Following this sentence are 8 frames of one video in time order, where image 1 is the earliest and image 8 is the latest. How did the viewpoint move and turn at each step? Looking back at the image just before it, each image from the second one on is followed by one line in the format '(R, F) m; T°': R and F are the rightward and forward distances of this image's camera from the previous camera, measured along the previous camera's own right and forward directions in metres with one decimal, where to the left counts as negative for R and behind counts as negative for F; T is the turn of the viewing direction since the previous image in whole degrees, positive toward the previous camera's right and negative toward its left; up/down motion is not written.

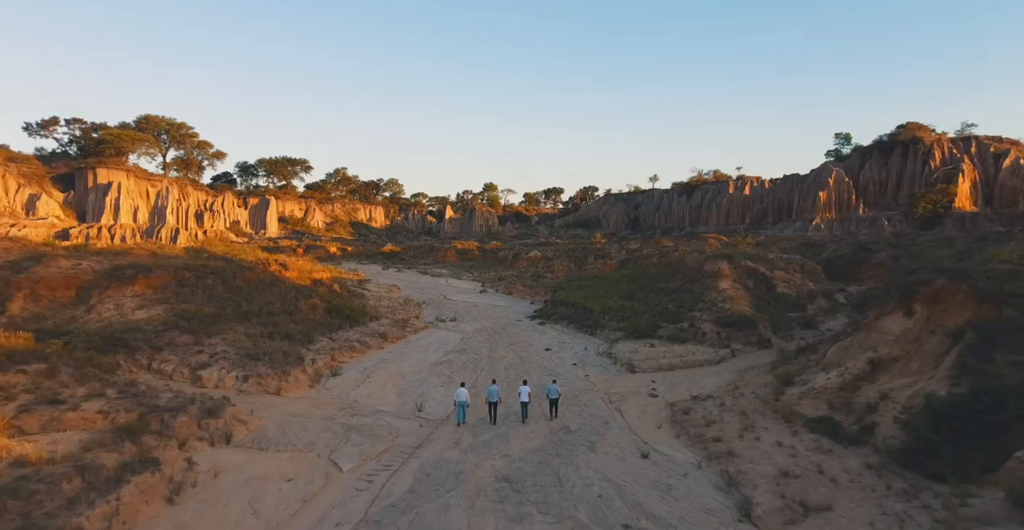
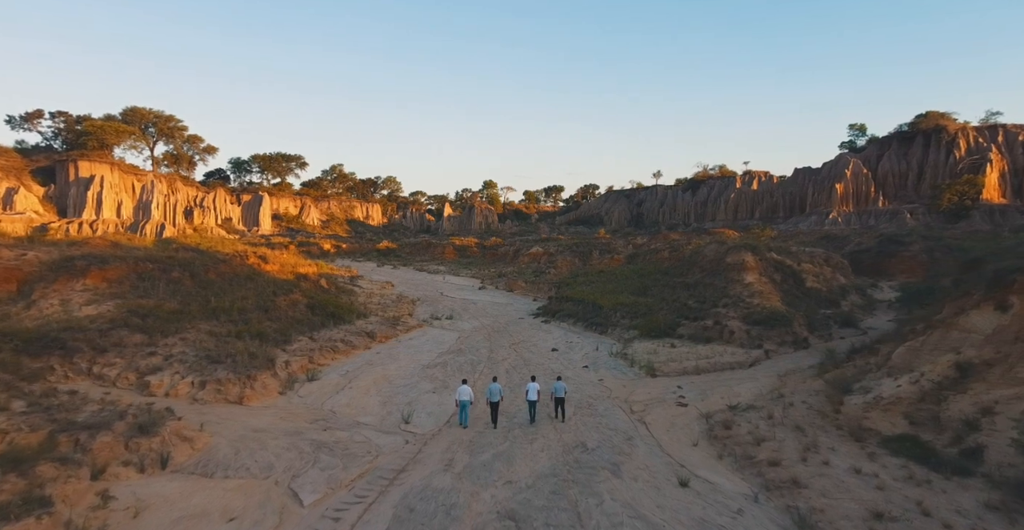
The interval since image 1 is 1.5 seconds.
(-0.1, +2.8) m; 0°
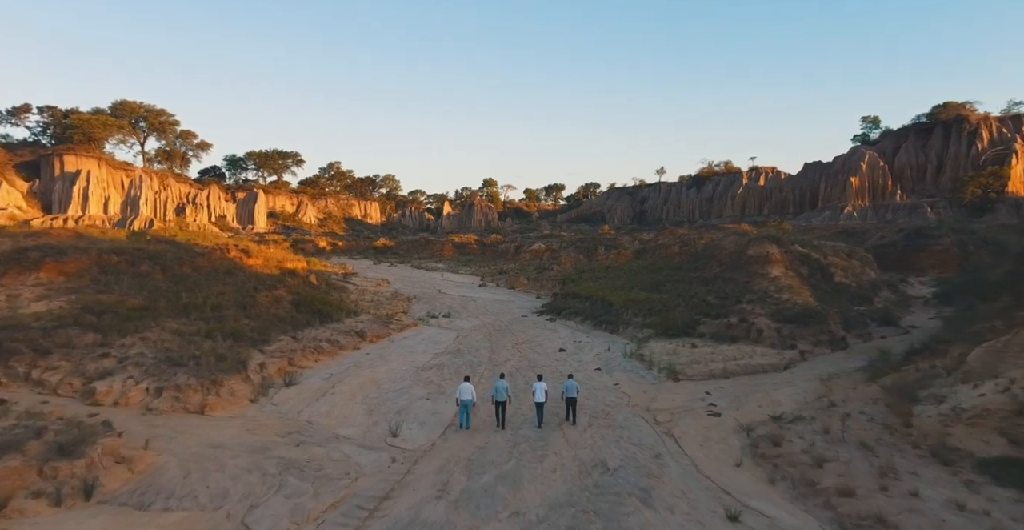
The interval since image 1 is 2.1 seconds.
(-0.1, +2.2) m; 0°
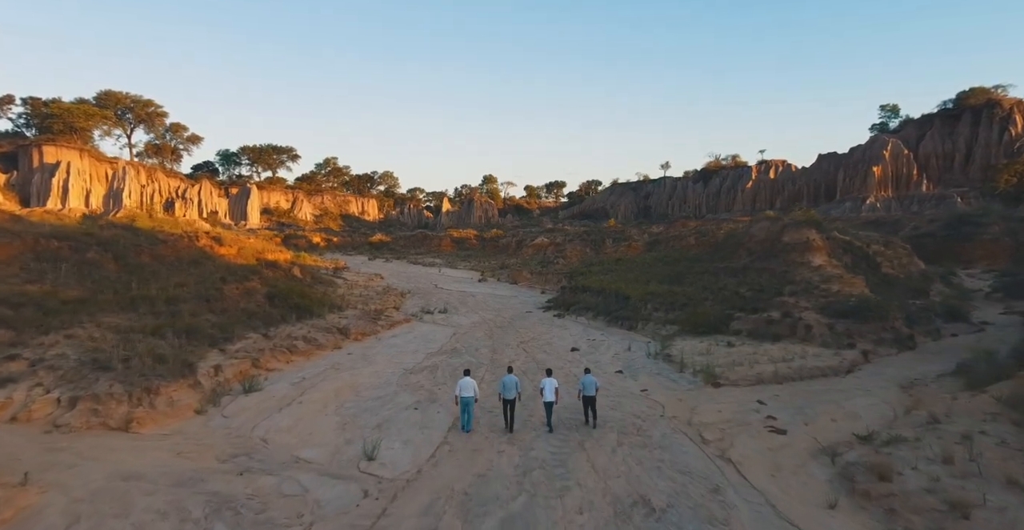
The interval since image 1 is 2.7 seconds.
(-0.2, +2.9) m; 0°
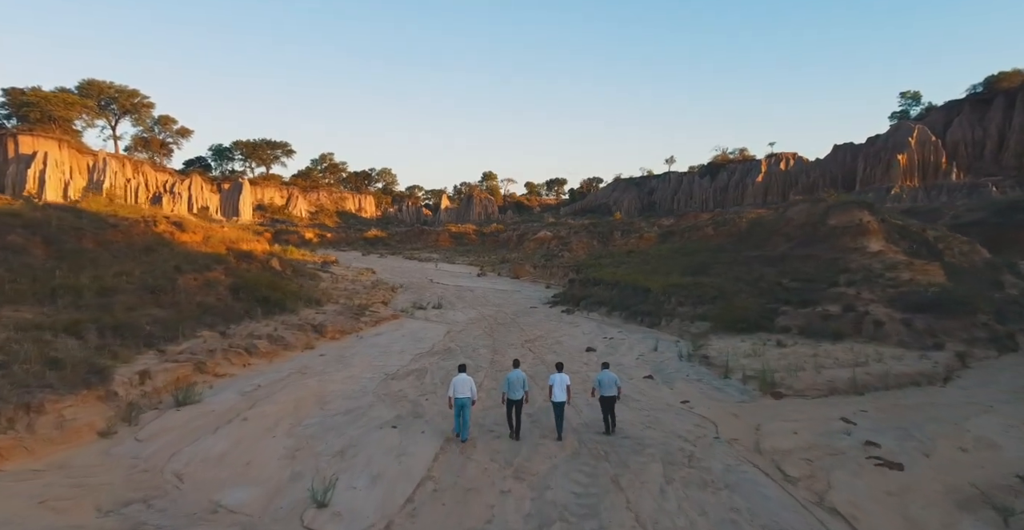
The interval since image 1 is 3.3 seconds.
(-0.1, +3.0) m; 0°
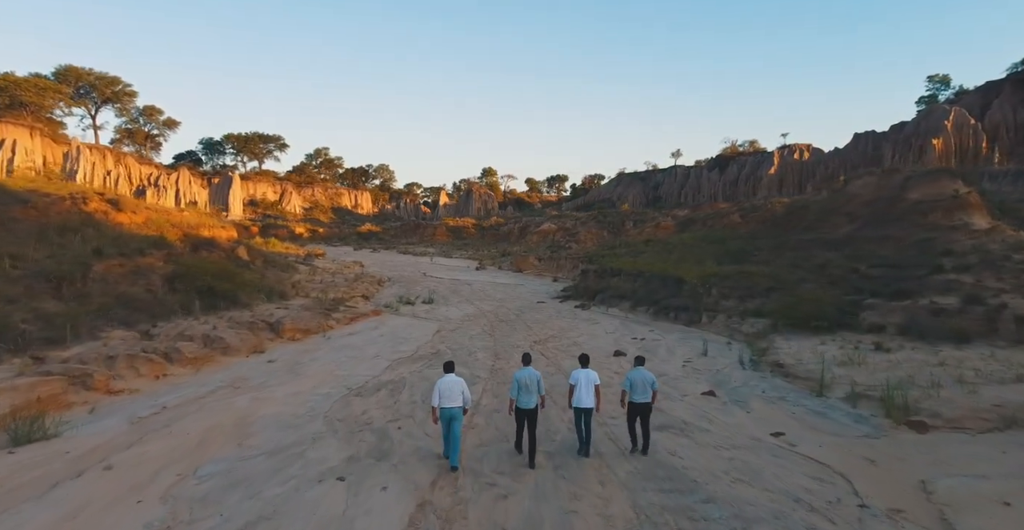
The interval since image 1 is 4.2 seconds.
(-0.2, +3.7) m; 0°
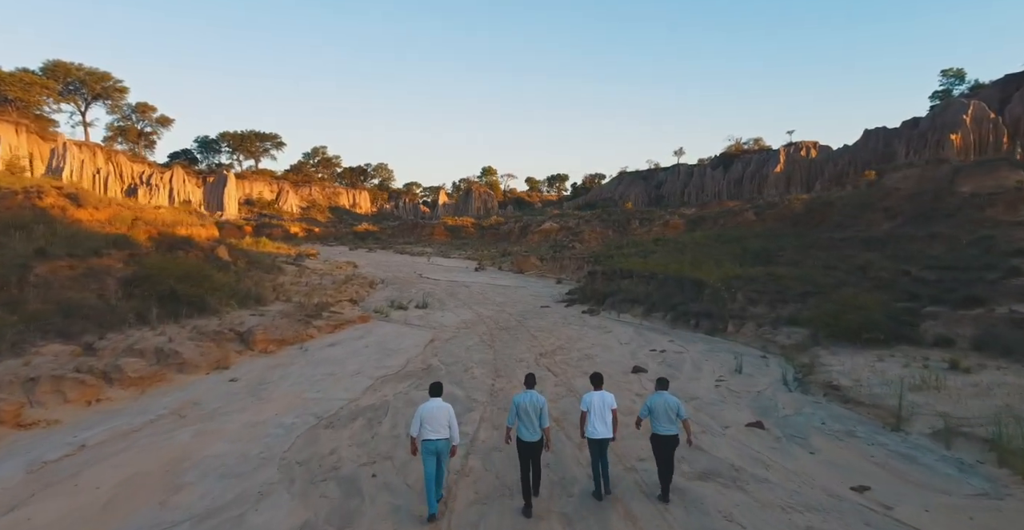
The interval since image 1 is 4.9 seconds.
(-0.1, +1.7) m; 0°
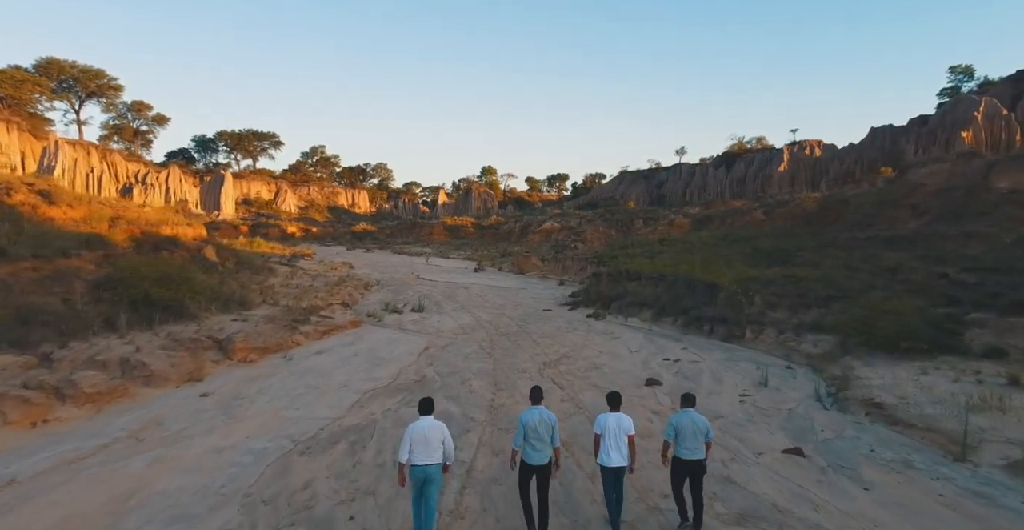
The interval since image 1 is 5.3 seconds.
(0.0, +1.0) m; 0°
